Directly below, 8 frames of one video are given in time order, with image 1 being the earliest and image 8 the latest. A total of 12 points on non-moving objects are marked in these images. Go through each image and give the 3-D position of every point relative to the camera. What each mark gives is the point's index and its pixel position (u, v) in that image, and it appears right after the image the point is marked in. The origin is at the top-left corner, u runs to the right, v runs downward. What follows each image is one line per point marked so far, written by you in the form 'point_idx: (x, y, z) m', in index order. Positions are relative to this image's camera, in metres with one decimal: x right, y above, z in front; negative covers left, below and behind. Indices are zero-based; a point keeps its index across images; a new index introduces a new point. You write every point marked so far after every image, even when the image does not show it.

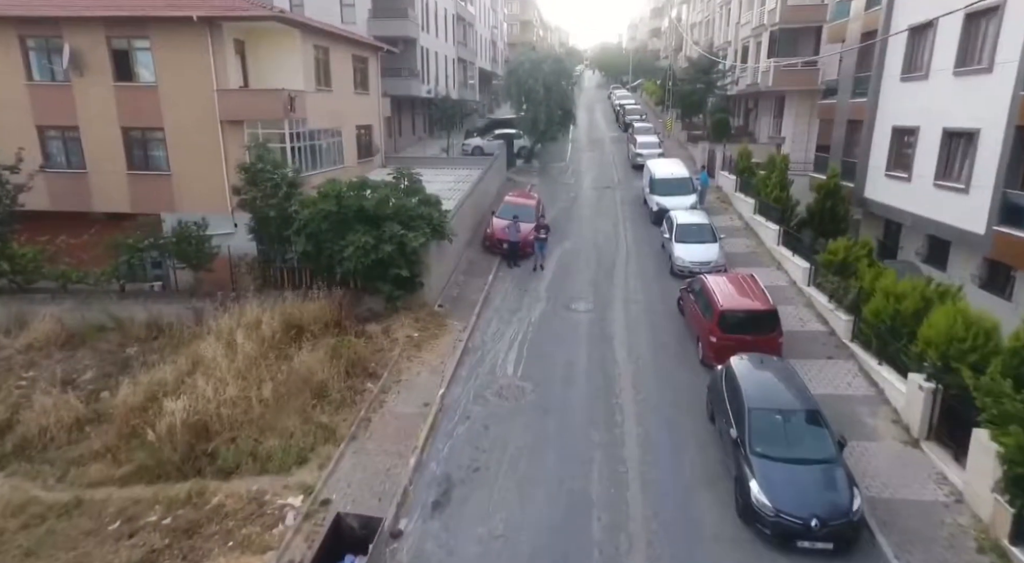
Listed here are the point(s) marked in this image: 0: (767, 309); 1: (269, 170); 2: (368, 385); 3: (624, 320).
0: (+5.6, -0.6, +14.7) m
1: (-6.4, +3.0, +17.8) m
2: (-3.0, -2.2, +14.2) m
3: (+3.0, -1.0, +18.2) m
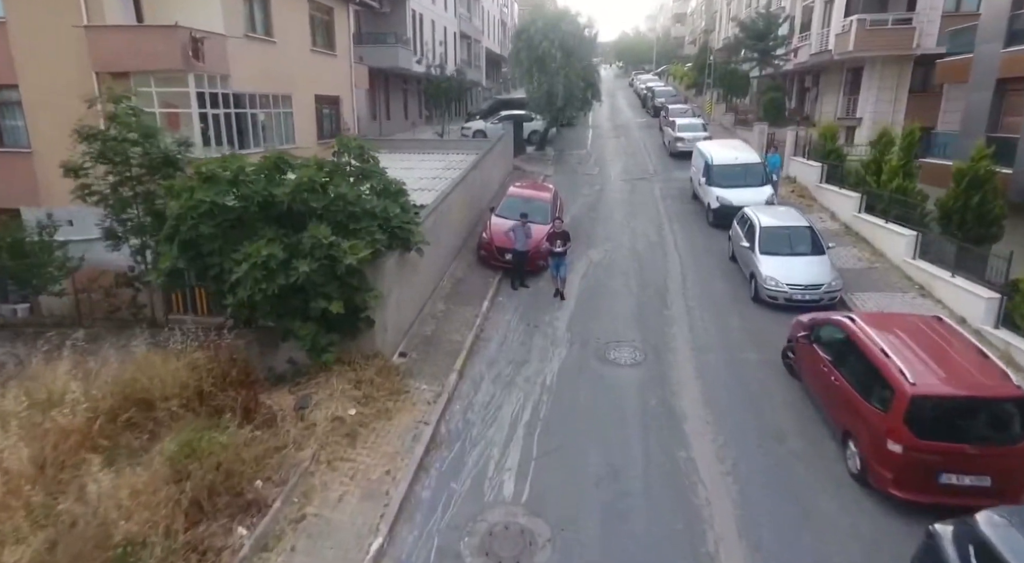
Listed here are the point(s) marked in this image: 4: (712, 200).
0: (+5.6, -1.3, +7.8) m
1: (-6.3, +2.4, +11.1) m
2: (-3.0, -2.8, +7.4) m
3: (+3.0, -1.7, +11.4) m
4: (+5.9, +2.4, +20.0) m
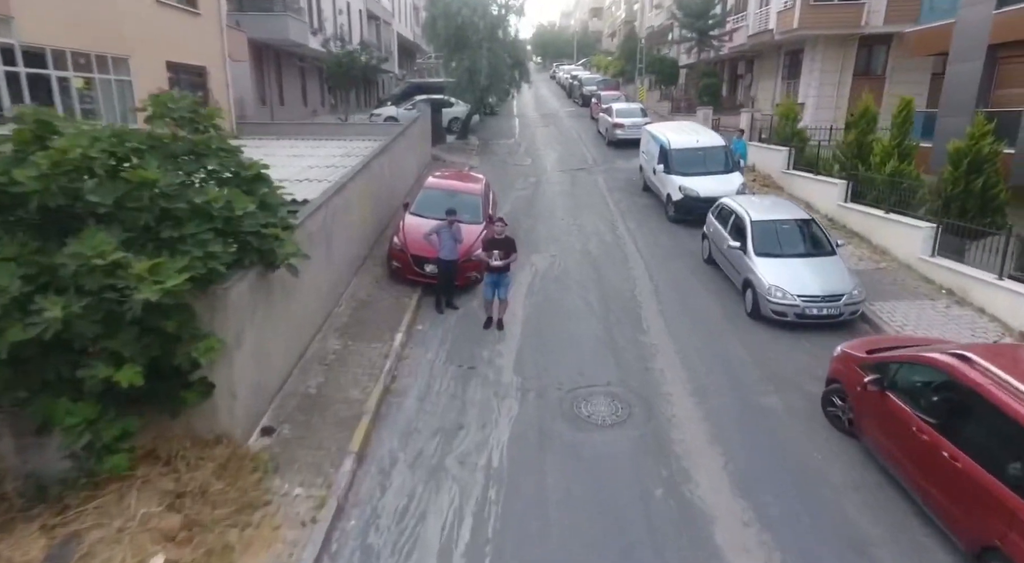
0: (+5.2, -1.4, +4.5) m
1: (-7.2, +1.8, +6.4) m
2: (-3.3, -3.2, +3.1) m
3: (+2.2, -1.9, +7.7) m
4: (+4.0, +2.2, +16.6) m
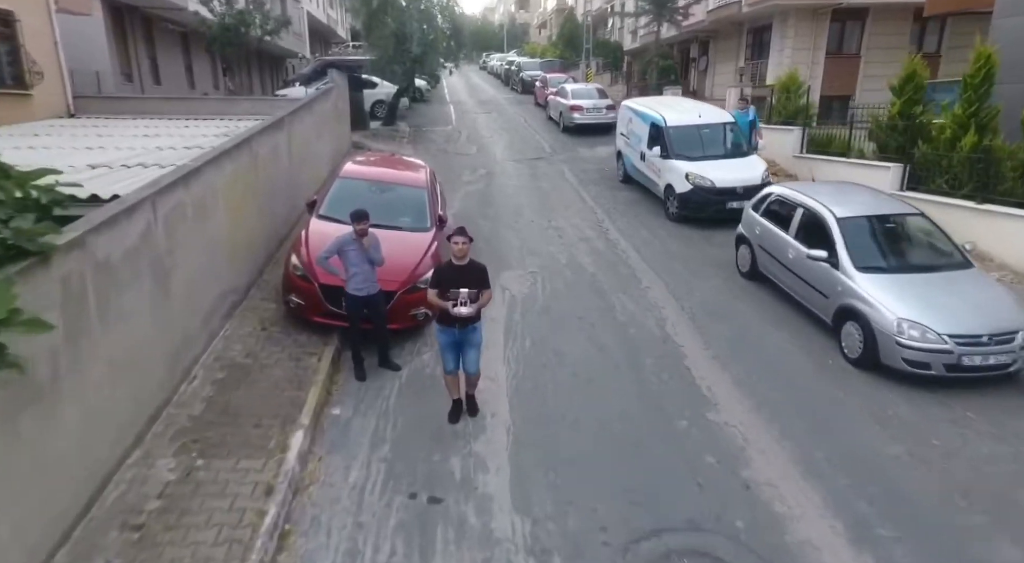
0: (+5.7, -1.7, +0.6) m
1: (-6.9, +1.2, +1.2) m
2: (-2.5, -3.7, -1.6) m
3: (+2.4, -2.3, +3.5) m
4: (+3.1, +1.9, +12.6) m
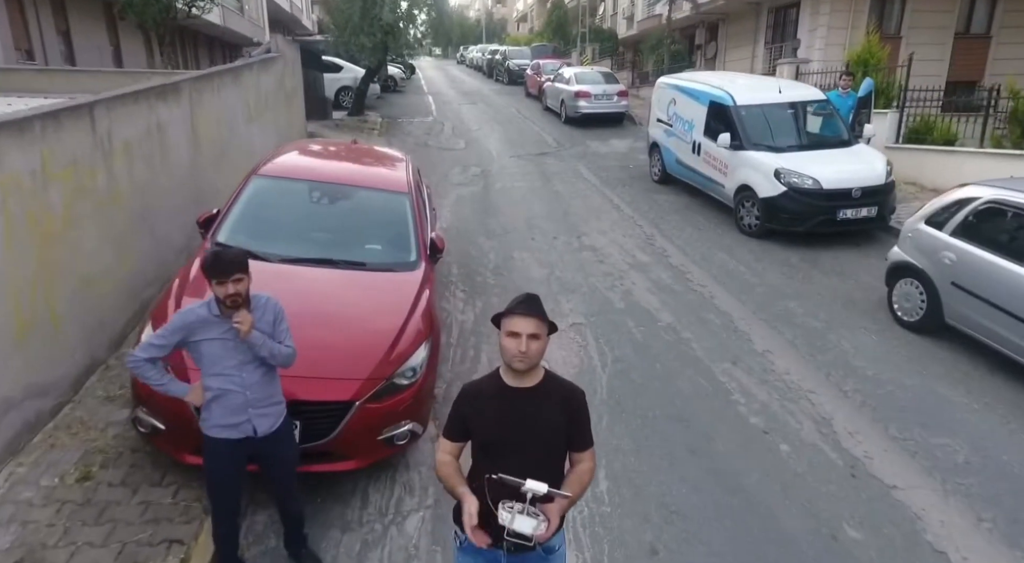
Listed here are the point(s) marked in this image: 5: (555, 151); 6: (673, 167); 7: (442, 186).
0: (+6.4, -2.2, -3.0) m
1: (-6.2, +0.6, -2.8) m
2: (-1.8, -4.2, -5.5) m
3: (+3.0, -2.8, -0.2) m
4: (+3.3, +1.3, +8.9) m
5: (+1.0, +3.0, +15.5) m
6: (+2.7, +1.9, +11.4) m
7: (-1.2, +1.7, +12.0) m
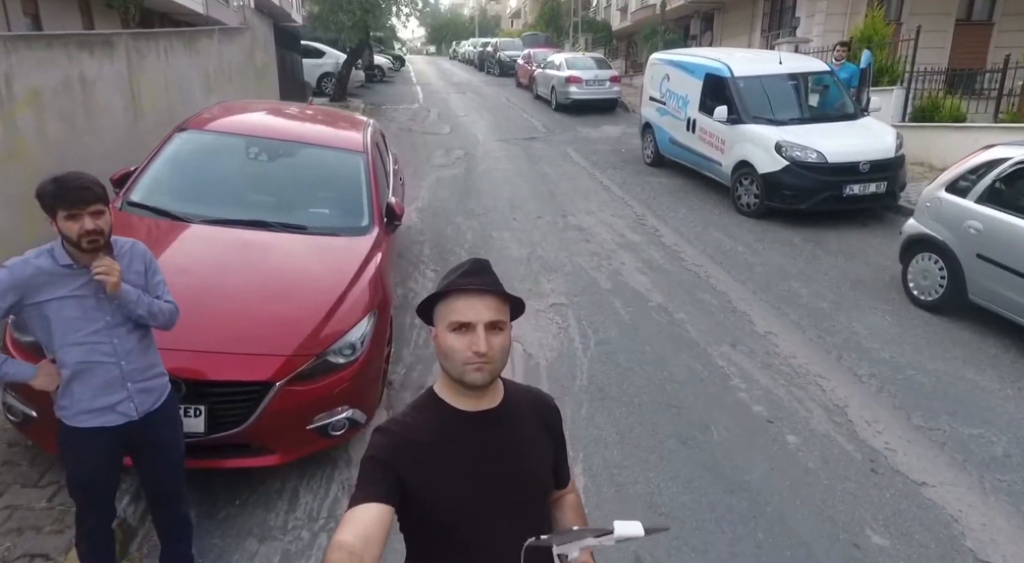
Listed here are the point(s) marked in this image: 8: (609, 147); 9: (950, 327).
0: (+6.2, -1.9, -3.6) m
1: (-6.4, +0.8, -3.5) m
2: (-1.9, -4.0, -6.2) m
3: (+2.8, -2.6, -0.8) m
4: (+3.0, +1.5, +8.3) m
5: (+0.7, +3.2, +14.8) m
6: (+2.4, +2.1, +10.7) m
7: (-1.5, +1.9, +11.3) m
8: (+1.9, +2.7, +13.6) m
9: (+3.6, -0.4, +5.5) m
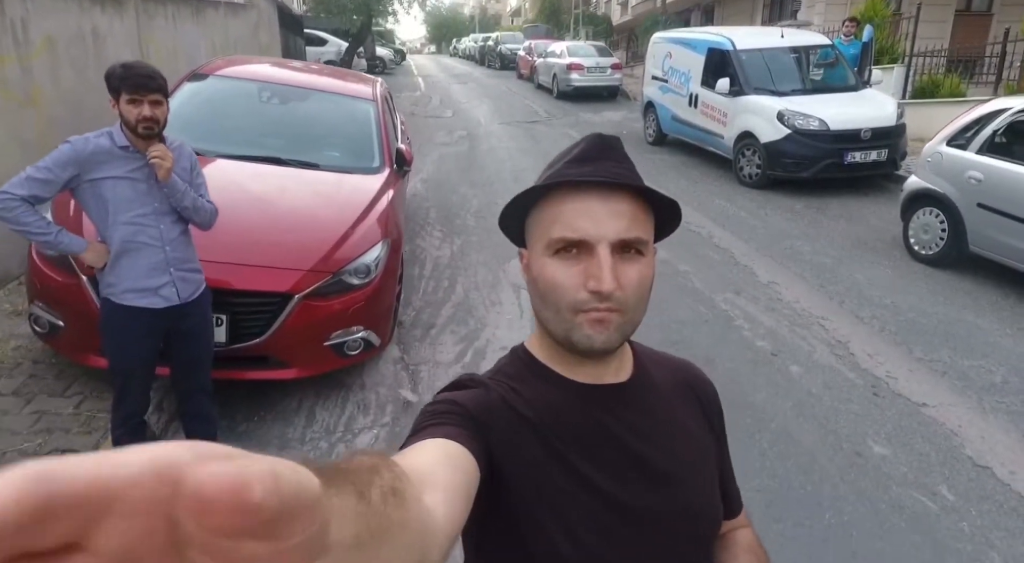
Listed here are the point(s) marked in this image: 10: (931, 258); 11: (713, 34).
0: (+6.2, -1.5, -3.5) m
1: (-6.4, +1.3, -3.4) m
2: (-1.8, -3.6, -6.1) m
3: (+2.9, -2.1, -0.7) m
4: (+3.1, +1.9, +8.3) m
5: (+0.8, +3.6, +14.9) m
6: (+2.5, +2.5, +10.8) m
7: (-1.5, +2.3, +11.4) m
8: (+2.0, +3.1, +13.7) m
9: (+3.6, 0.0, +5.6) m
10: (+3.6, +0.2, +5.8) m
11: (+2.9, +3.6, +9.8) m
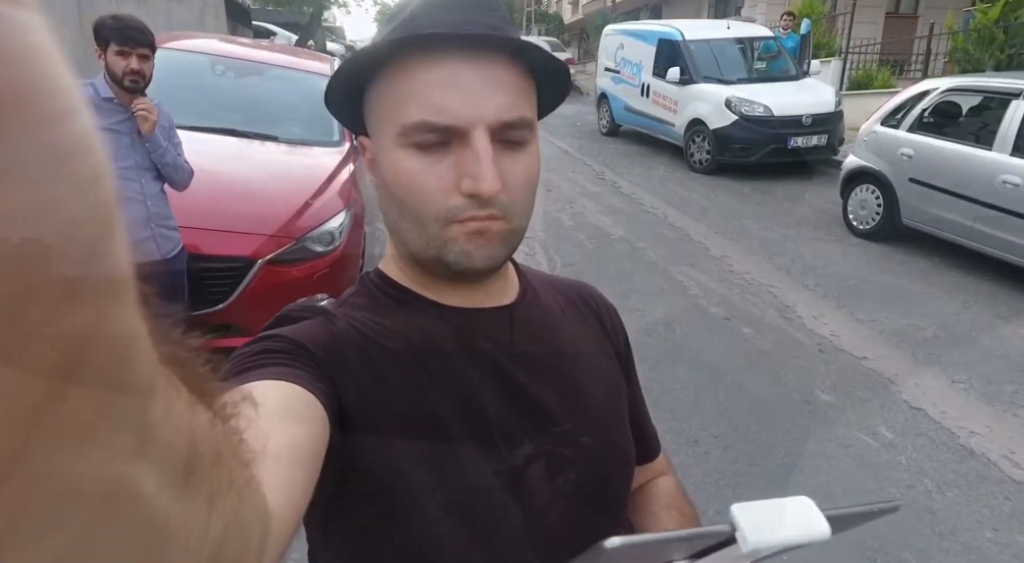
0: (+6.5, -1.2, -3.0) m
1: (-6.1, +1.3, -3.7) m
2: (-1.3, -3.4, -6.1) m
3: (+3.0, -1.9, -0.4) m
4: (+2.5, +2.2, +8.7) m
5: (-0.2, +3.8, +15.0) m
6: (+1.8, +2.8, +11.1) m
7: (-2.2, +2.5, +11.4) m
8: (+1.1, +3.3, +14.0) m
9: (+3.3, +0.3, +5.9) m
10: (+3.2, +0.5, +6.1) m
11: (+2.2, +3.8, +10.1) m
